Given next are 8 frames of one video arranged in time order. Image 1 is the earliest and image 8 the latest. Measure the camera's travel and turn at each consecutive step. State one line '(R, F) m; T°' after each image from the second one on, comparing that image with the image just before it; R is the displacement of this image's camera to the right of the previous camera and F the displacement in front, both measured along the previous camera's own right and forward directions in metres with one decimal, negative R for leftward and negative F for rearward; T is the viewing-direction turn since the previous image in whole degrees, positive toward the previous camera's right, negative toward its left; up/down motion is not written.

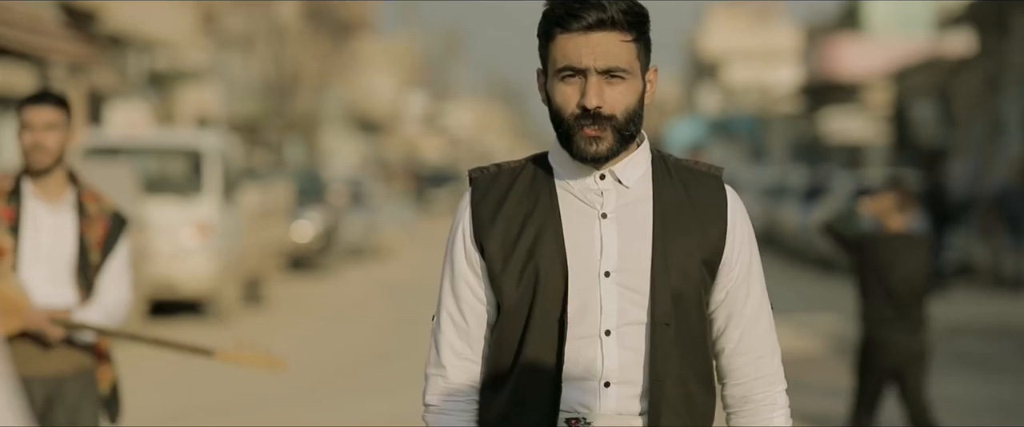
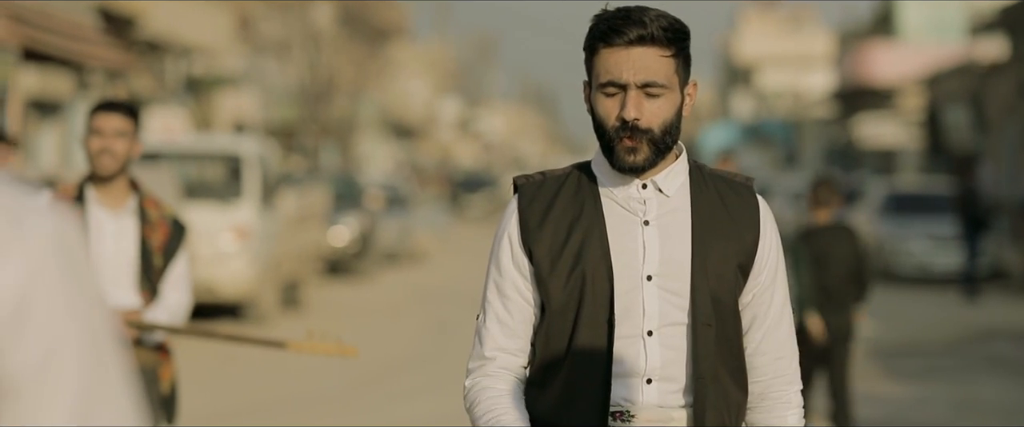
(0.0, -0.2) m; -1°
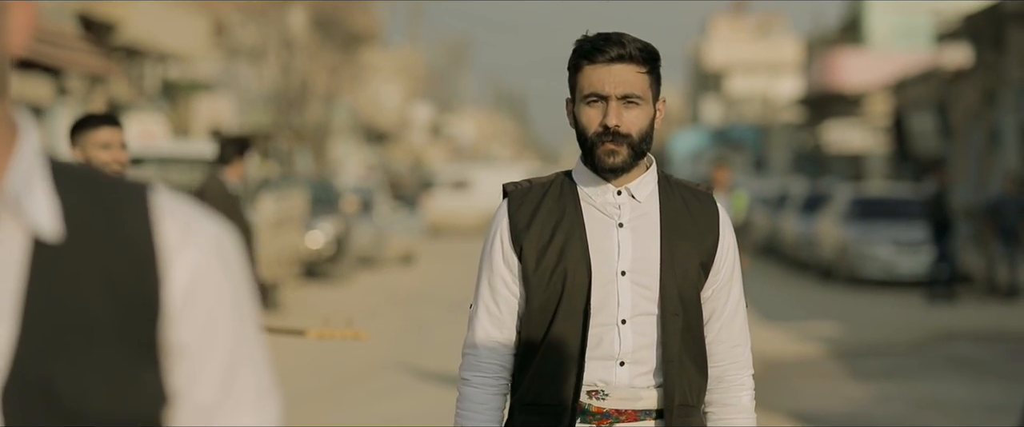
(0.0, -0.4) m; +1°
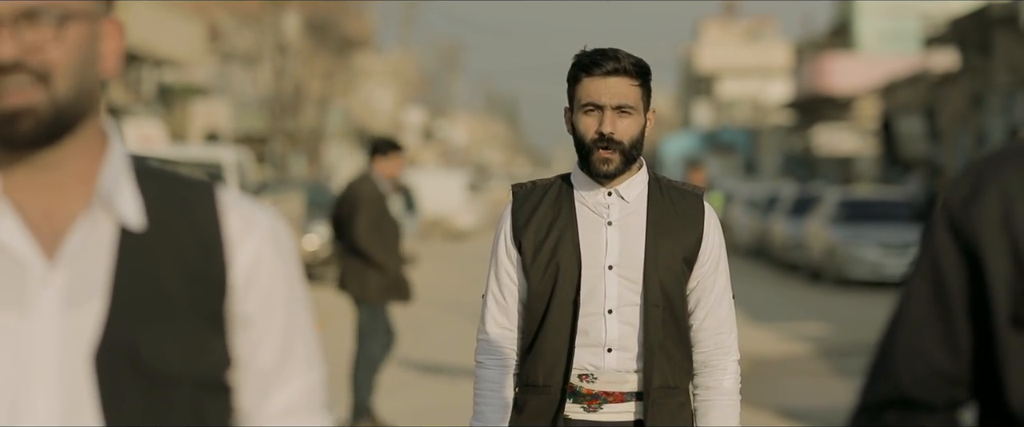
(0.0, -0.4) m; 0°
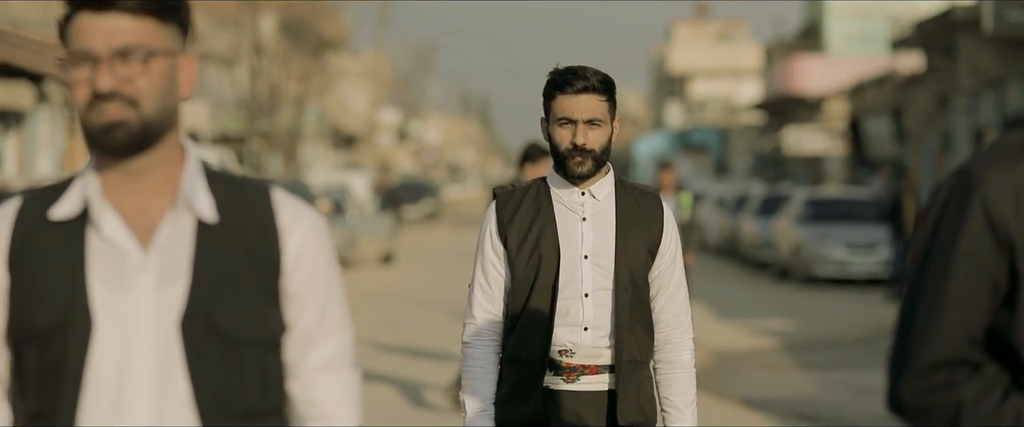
(0.0, -0.6) m; +1°
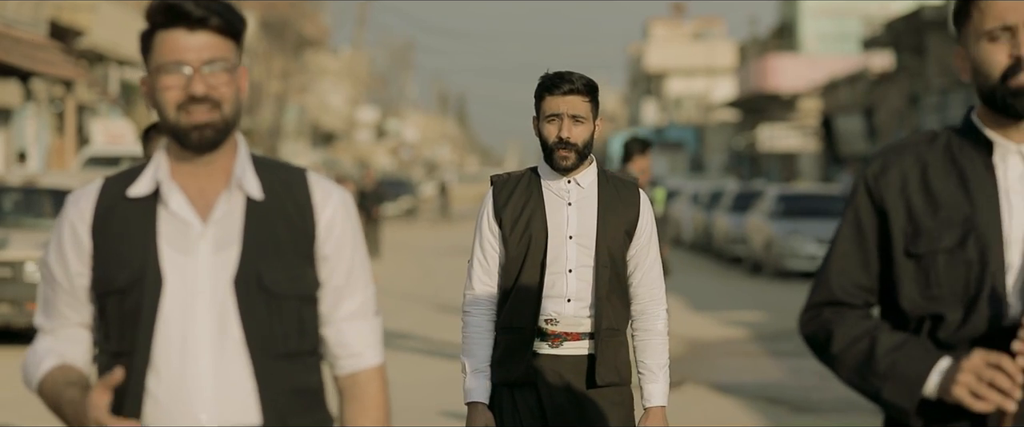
(0.0, -0.6) m; 0°
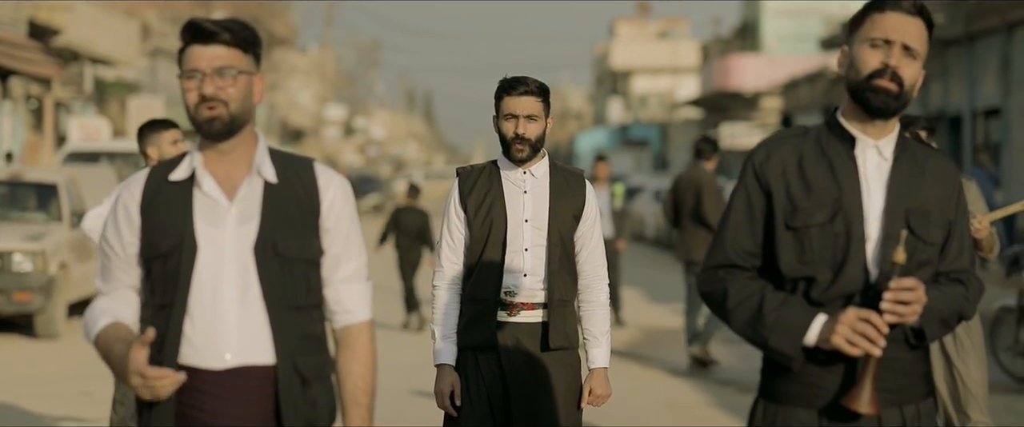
(0.0, -0.7) m; +1°
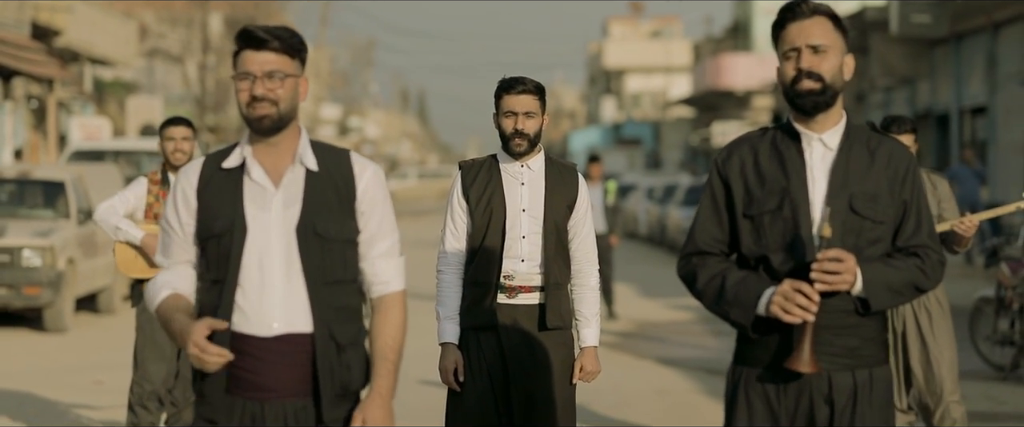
(0.0, -0.5) m; 0°
